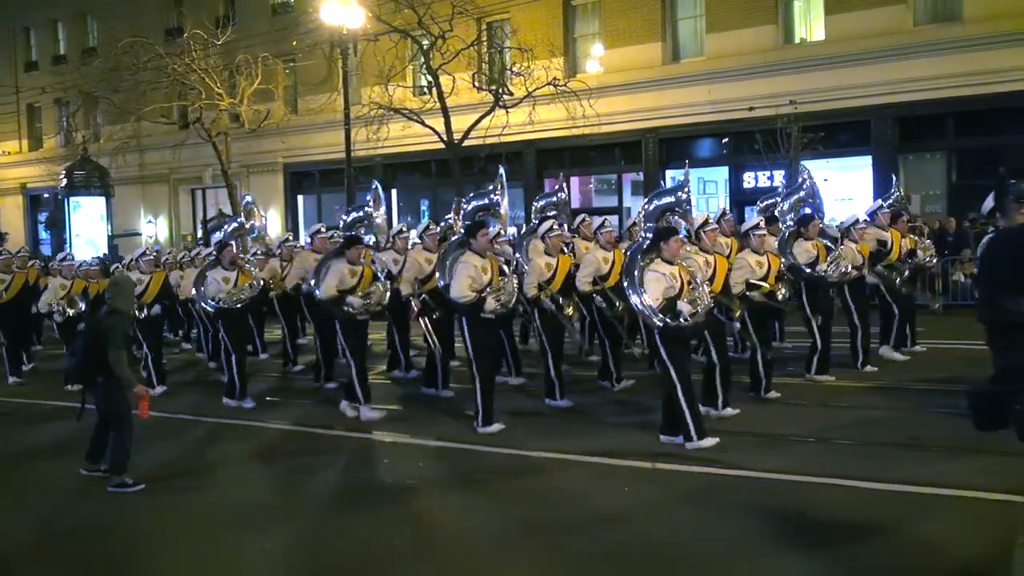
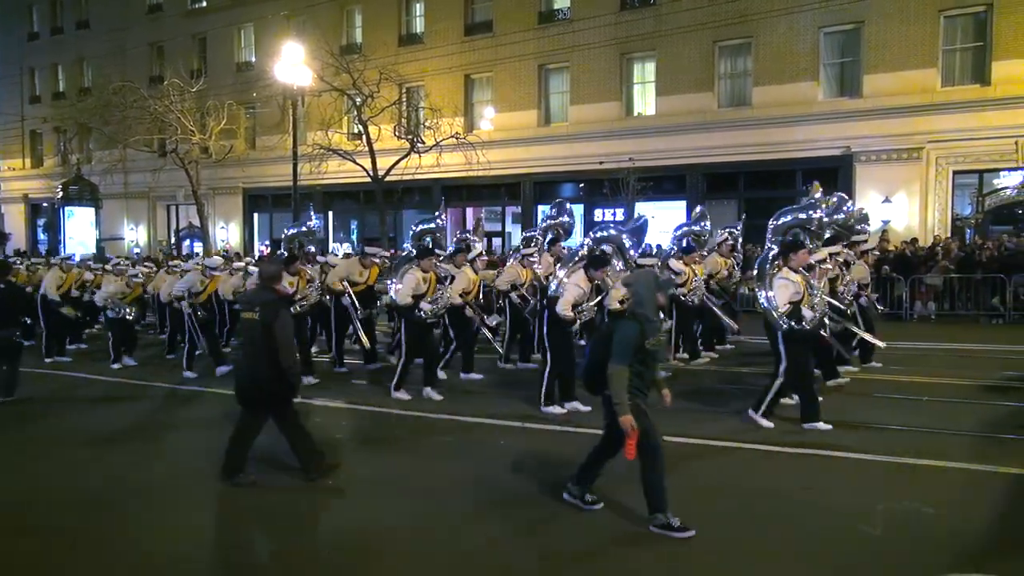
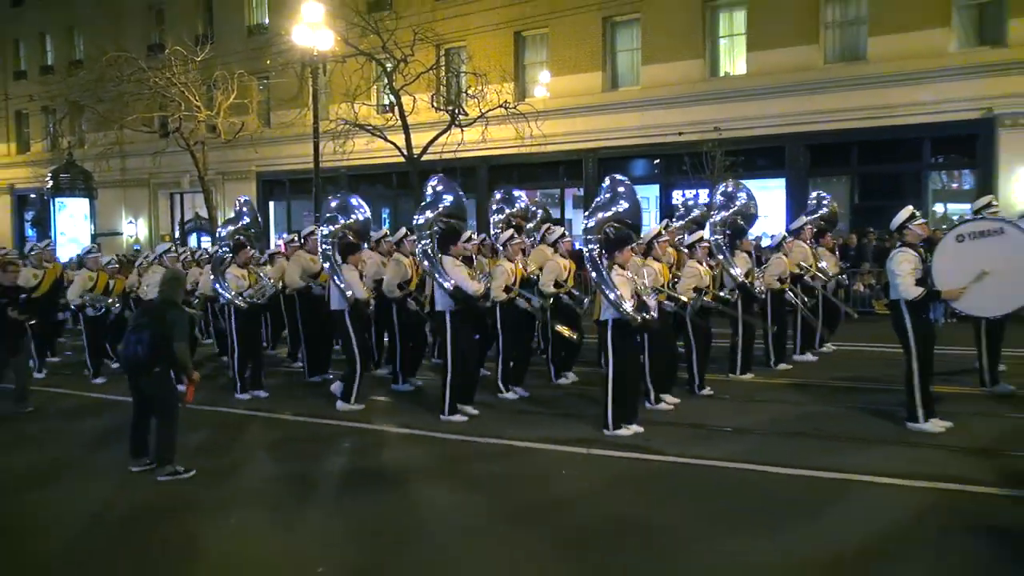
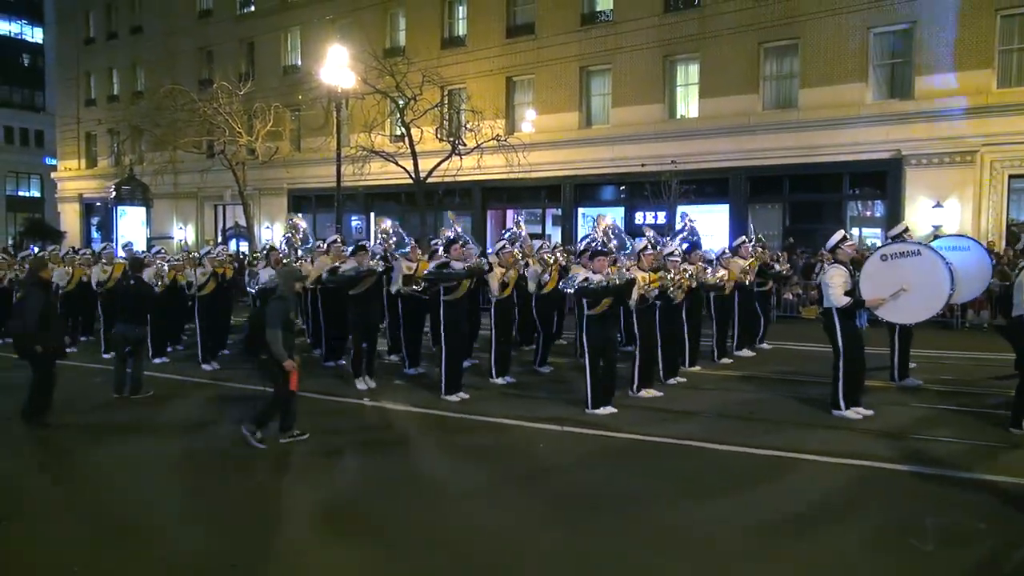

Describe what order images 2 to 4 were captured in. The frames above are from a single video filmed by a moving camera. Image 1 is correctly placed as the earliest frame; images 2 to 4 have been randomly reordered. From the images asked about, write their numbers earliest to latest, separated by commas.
3, 4, 2
